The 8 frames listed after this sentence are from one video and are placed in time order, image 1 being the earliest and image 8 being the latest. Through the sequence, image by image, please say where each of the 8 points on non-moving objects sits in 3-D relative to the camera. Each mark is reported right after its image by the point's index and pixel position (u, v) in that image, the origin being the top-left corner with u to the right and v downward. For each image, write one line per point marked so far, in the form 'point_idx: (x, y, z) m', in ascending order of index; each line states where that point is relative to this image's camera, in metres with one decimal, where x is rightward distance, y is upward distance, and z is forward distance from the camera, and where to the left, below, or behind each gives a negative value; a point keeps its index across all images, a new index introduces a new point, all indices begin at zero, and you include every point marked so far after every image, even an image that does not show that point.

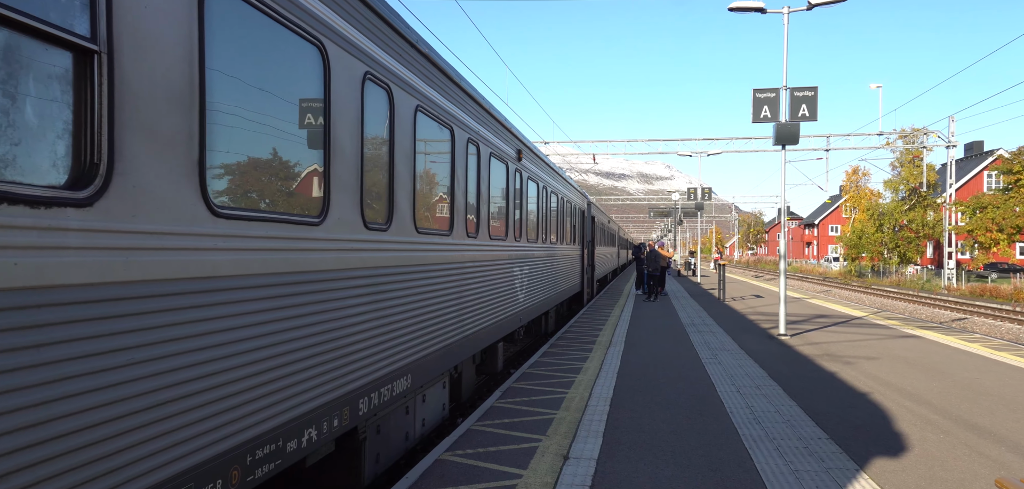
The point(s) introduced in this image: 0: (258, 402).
0: (-1.3, -0.8, +3.1) m
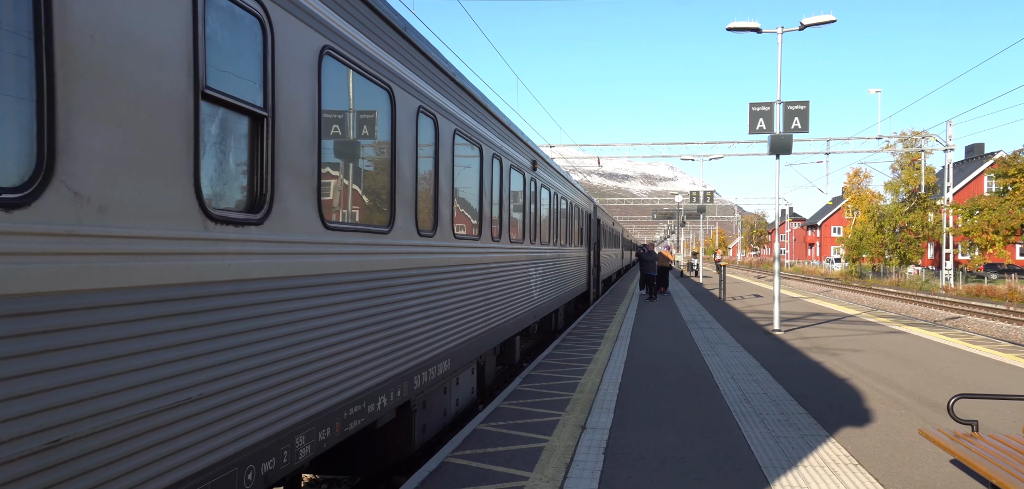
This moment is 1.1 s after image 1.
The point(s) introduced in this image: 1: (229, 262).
0: (-1.1, -0.9, +4.0) m
1: (-1.3, -0.1, +2.8) m
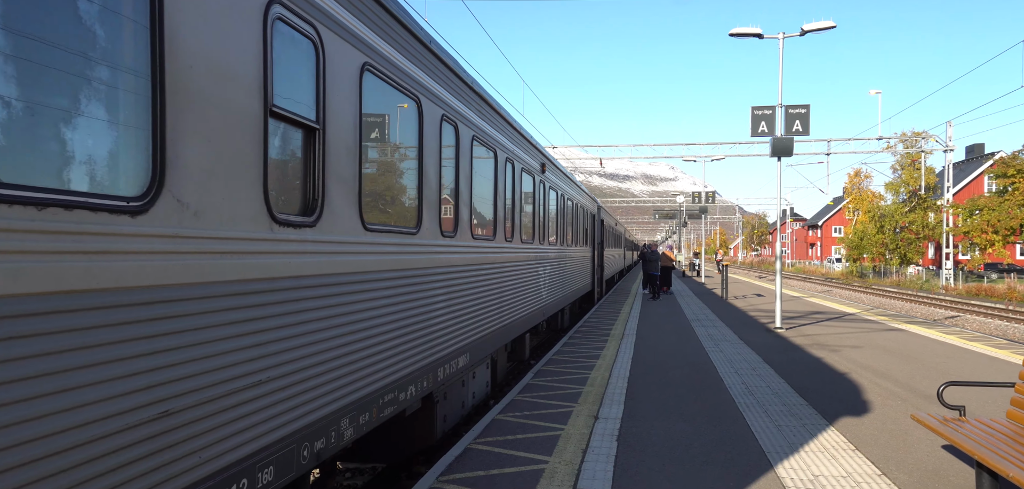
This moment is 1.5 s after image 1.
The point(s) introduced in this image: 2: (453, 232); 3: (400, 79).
0: (-0.9, -0.9, +4.4) m
1: (-1.2, -0.1, +3.1) m
2: (-0.6, +0.1, +6.1) m
3: (-0.9, +1.3, +4.6) m
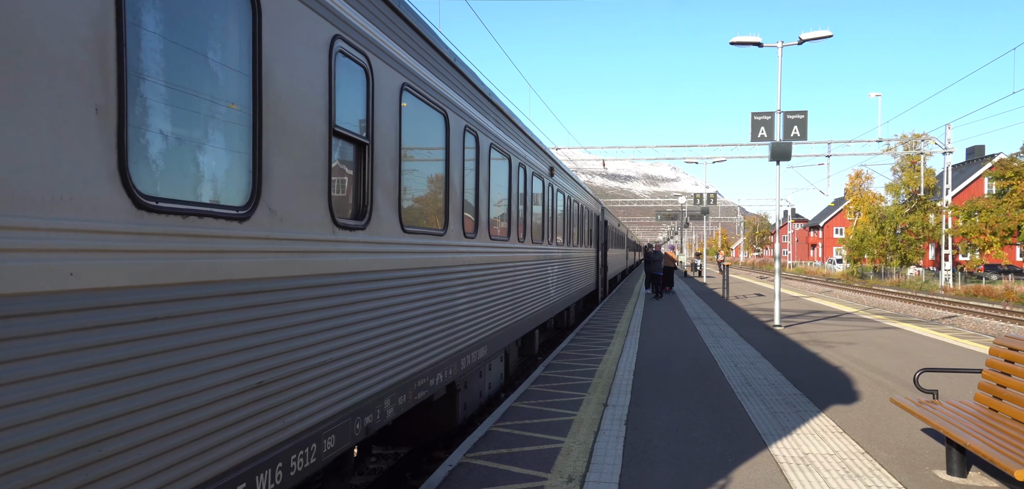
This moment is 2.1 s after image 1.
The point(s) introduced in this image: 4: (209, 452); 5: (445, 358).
0: (-0.8, -0.9, +4.9) m
1: (-1.0, -0.1, +3.6) m
2: (-0.4, +0.1, +6.5) m
3: (-0.7, +1.3, +5.1) m
4: (-1.3, -0.9, +2.5) m
5: (-0.6, -1.1, +5.6) m
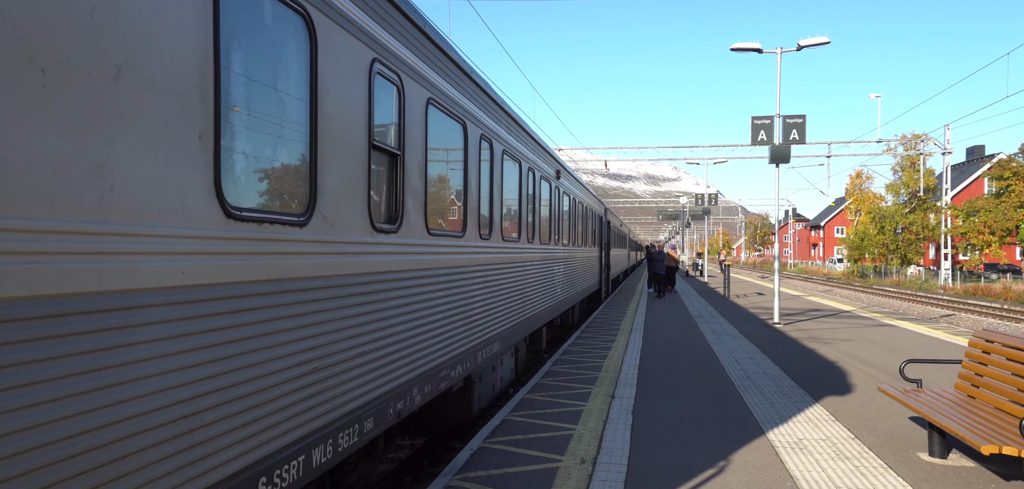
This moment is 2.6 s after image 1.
0: (-0.6, -0.9, +5.3) m
1: (-0.9, -0.1, +4.0) m
2: (-0.3, +0.1, +6.9) m
3: (-0.6, +1.3, +5.5) m
4: (-1.2, -0.9, +2.9) m
5: (-0.5, -1.1, +6.0) m
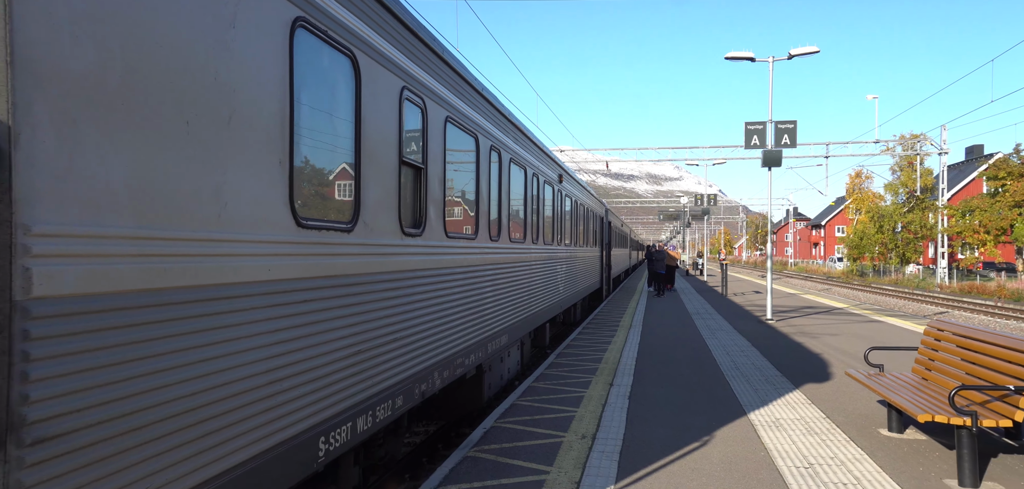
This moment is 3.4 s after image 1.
0: (-0.6, -0.9, +5.9) m
1: (-0.8, -0.1, +4.7) m
2: (-0.2, +0.1, +7.6) m
3: (-0.5, +1.3, +6.1) m
4: (-1.1, -0.9, +3.5) m
5: (-0.4, -1.1, +6.6) m
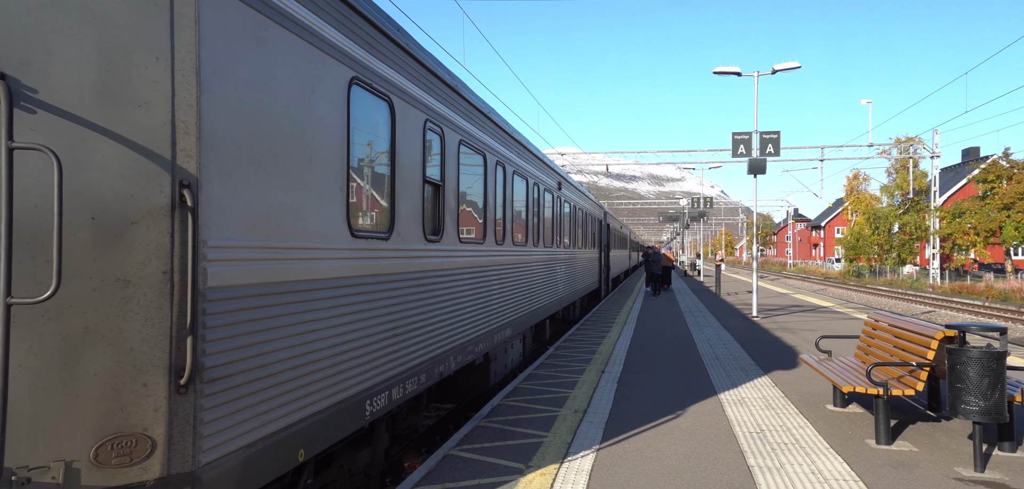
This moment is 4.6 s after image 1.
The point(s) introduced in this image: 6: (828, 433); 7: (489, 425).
0: (-0.5, -0.9, +6.9) m
1: (-0.8, -0.2, +5.6) m
2: (-0.2, +0.1, +8.5) m
3: (-0.4, +1.2, +7.1) m
4: (-1.1, -0.9, +4.5) m
5: (-0.4, -1.1, +7.6) m
6: (+2.8, -1.7, +5.3) m
7: (-0.2, -1.8, +5.9) m
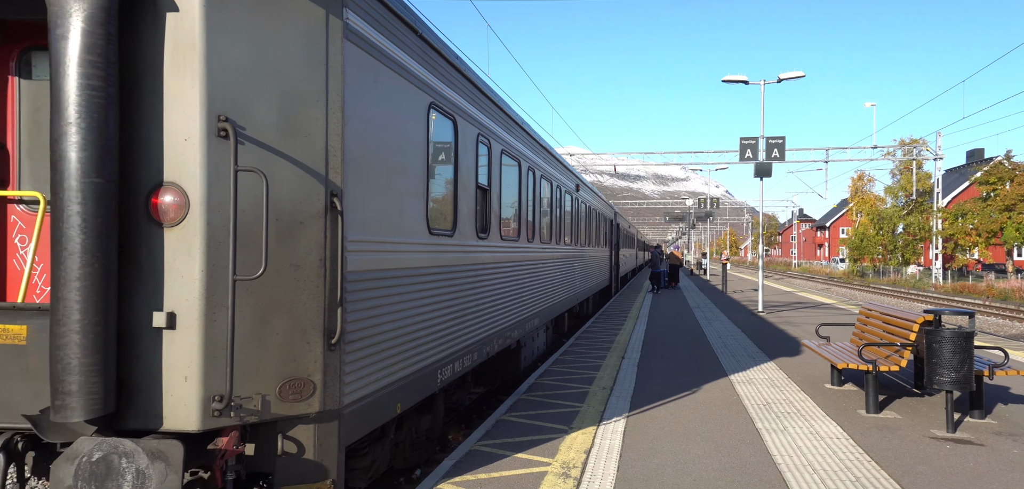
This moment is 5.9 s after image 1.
0: (-0.1, -0.9, +7.7) m
1: (-0.4, -0.1, +6.5) m
2: (+0.3, +0.1, +9.4) m
3: (0.0, +1.2, +8.0) m
4: (-0.6, -0.9, +5.4) m
5: (+0.1, -1.1, +8.4) m
6: (+3.2, -1.7, +6.2) m
7: (+0.2, -1.7, +6.8) m
